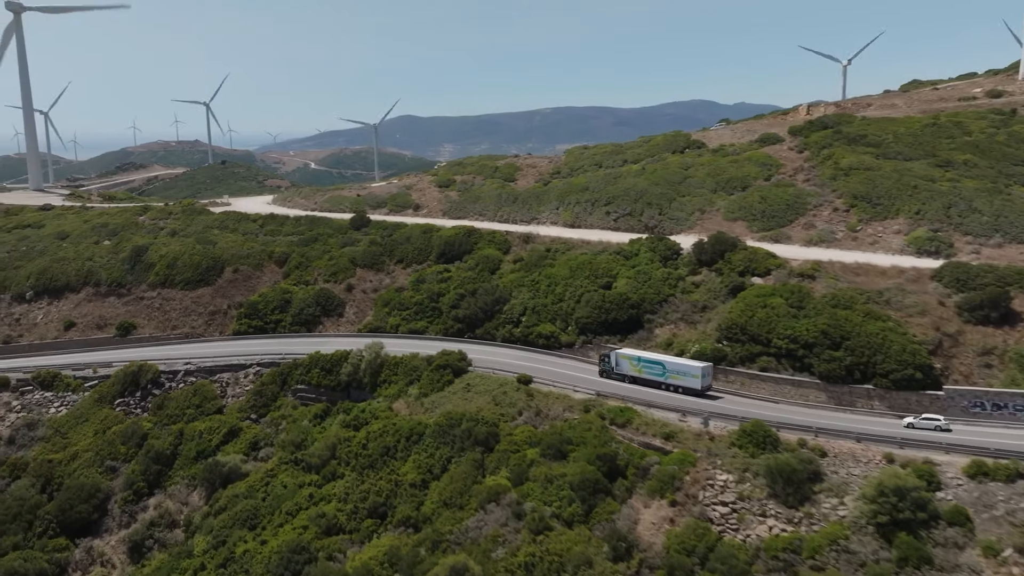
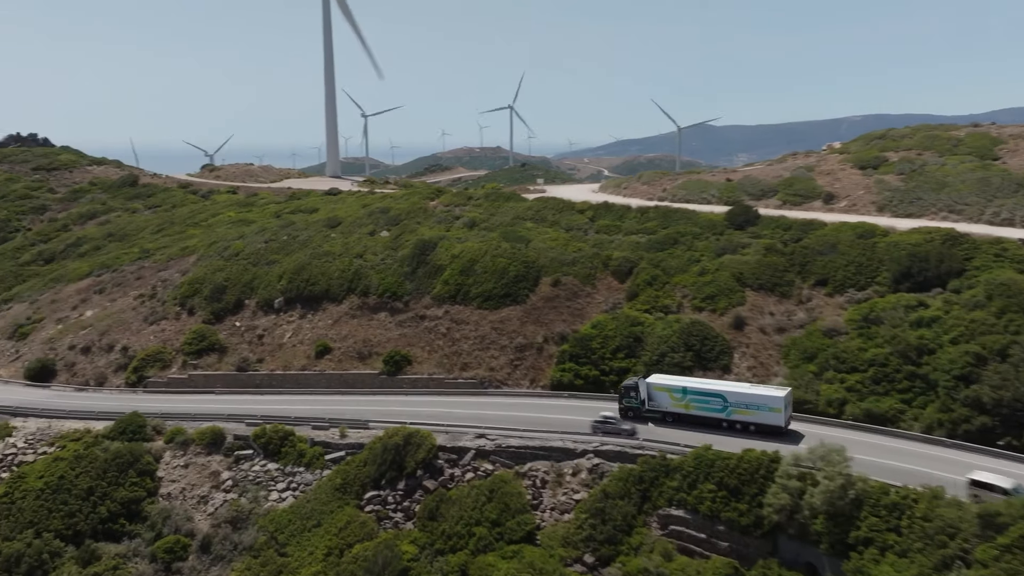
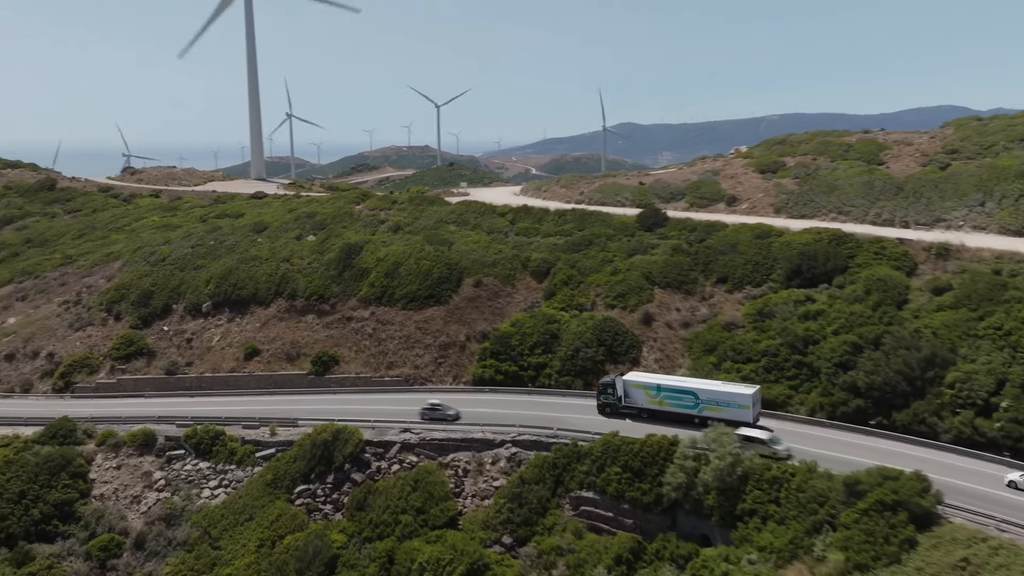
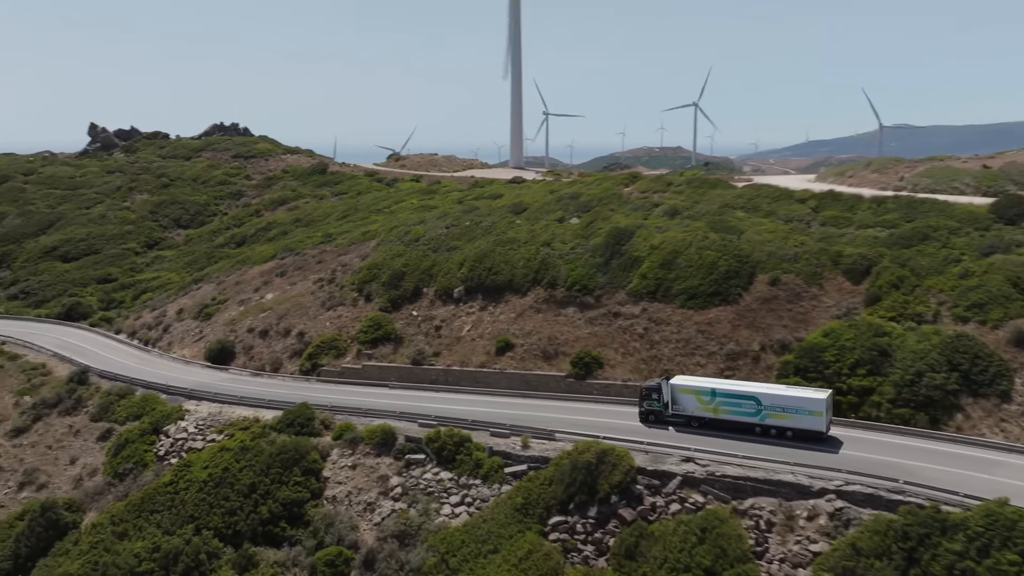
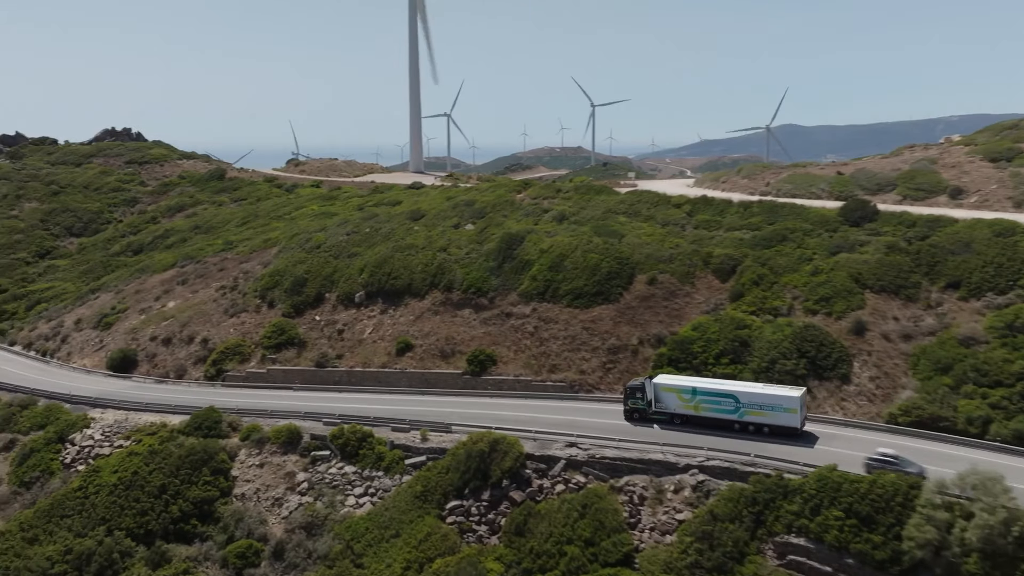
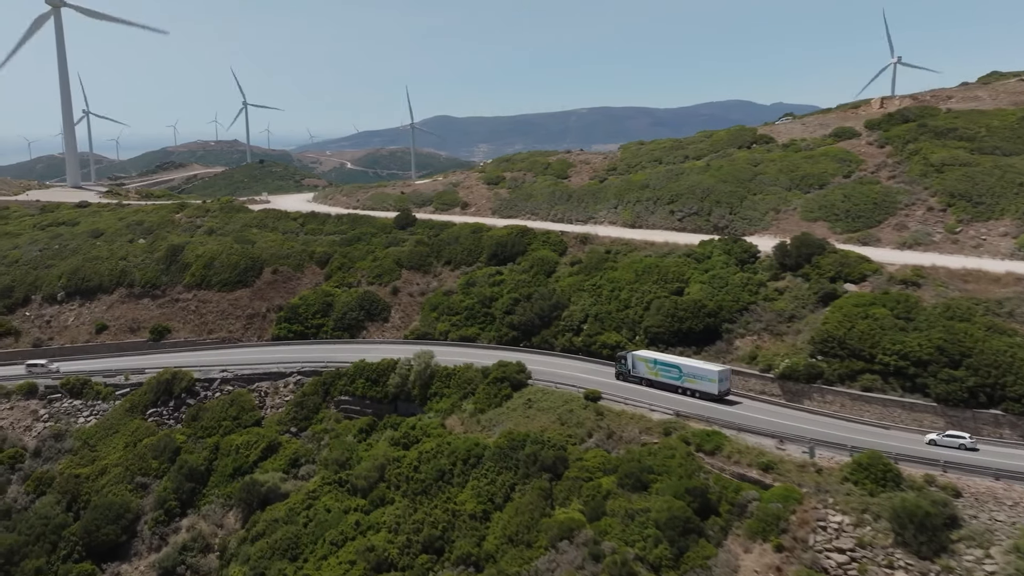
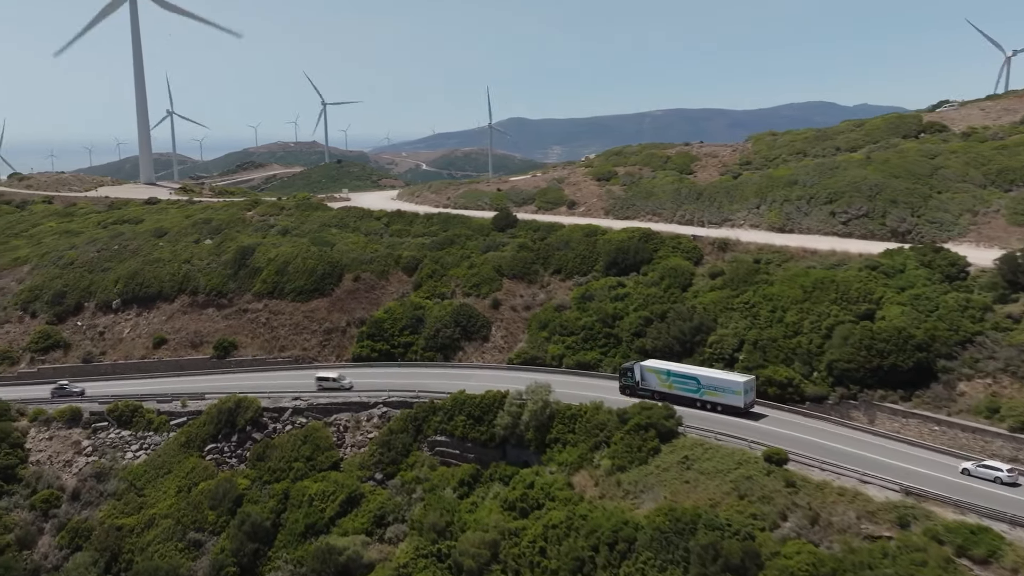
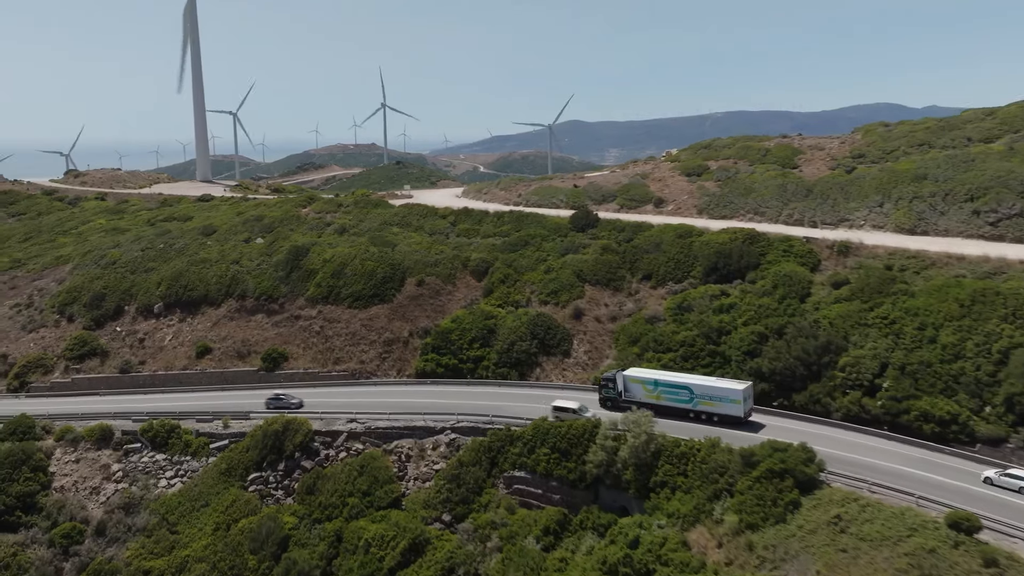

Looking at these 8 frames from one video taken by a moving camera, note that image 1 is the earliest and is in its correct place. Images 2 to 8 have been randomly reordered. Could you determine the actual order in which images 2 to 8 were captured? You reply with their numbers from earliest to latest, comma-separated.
6, 7, 8, 3, 2, 5, 4
